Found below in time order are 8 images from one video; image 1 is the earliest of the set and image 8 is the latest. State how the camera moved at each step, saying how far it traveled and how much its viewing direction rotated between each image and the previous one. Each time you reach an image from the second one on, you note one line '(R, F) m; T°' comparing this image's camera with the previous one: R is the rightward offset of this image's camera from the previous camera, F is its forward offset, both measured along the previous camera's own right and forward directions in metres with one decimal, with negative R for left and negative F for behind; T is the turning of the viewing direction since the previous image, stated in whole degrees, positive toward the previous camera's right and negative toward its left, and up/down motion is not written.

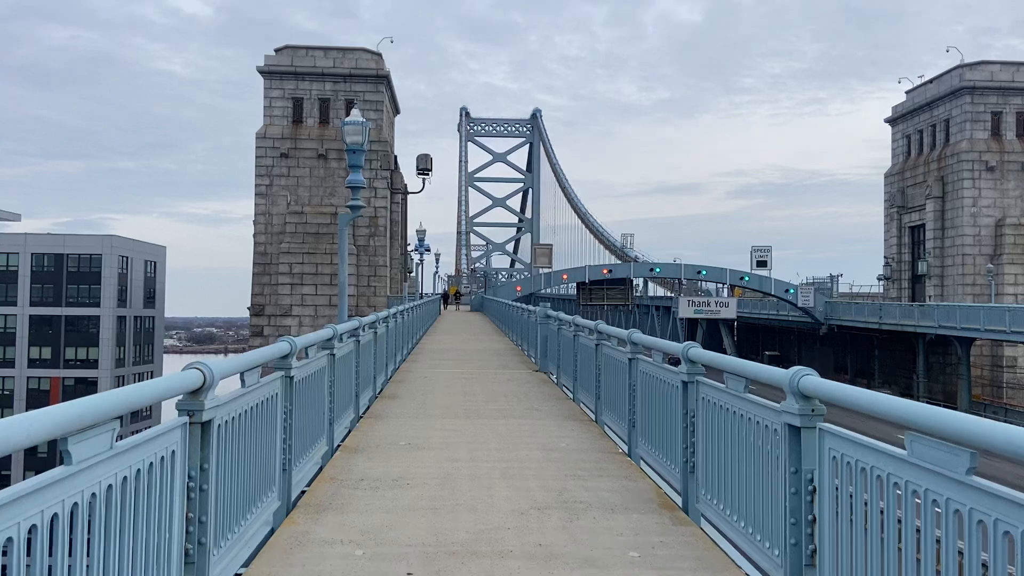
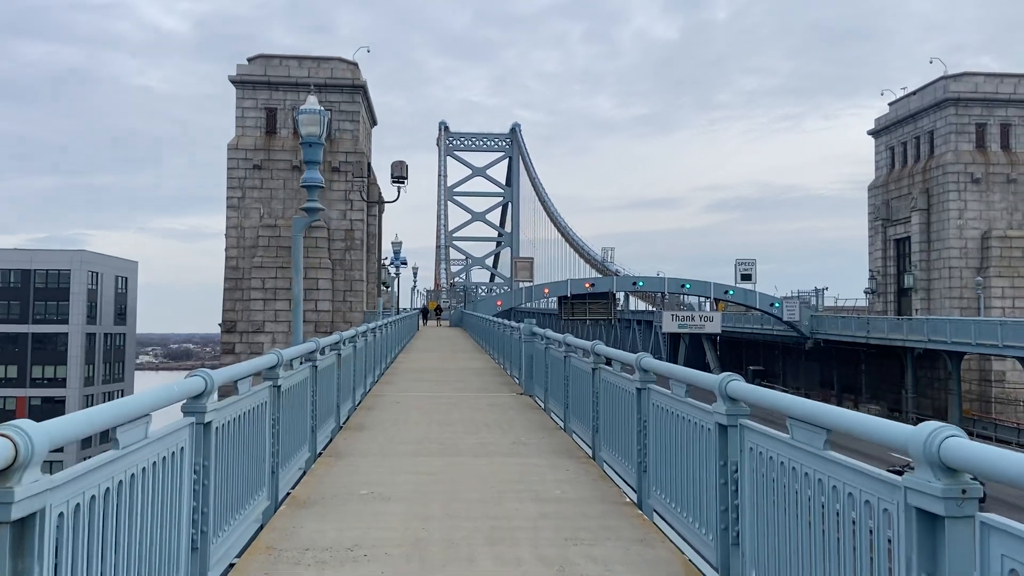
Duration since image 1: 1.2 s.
(0.0, +1.1) m; +1°
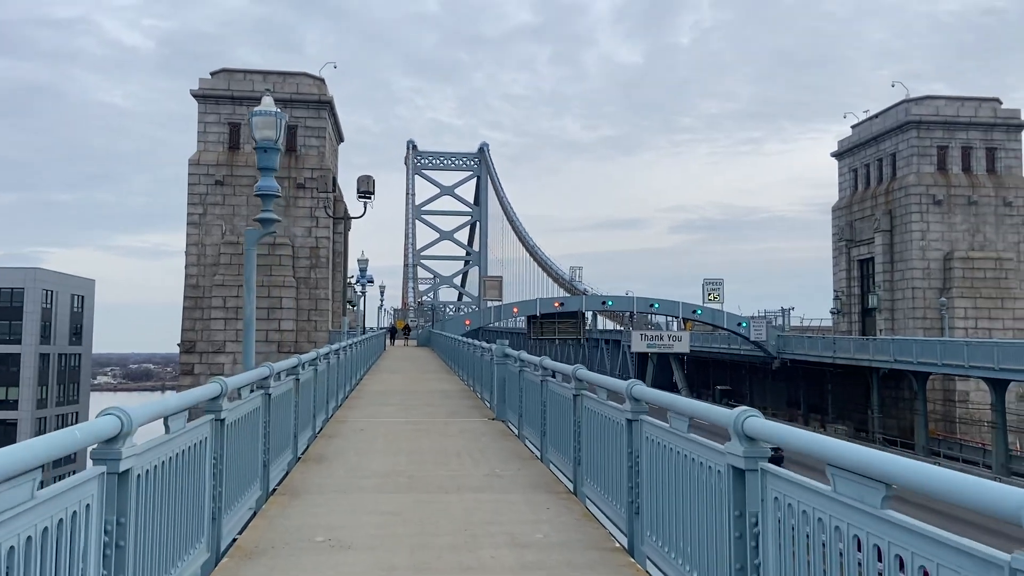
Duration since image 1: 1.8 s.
(-0.1, +0.5) m; +2°
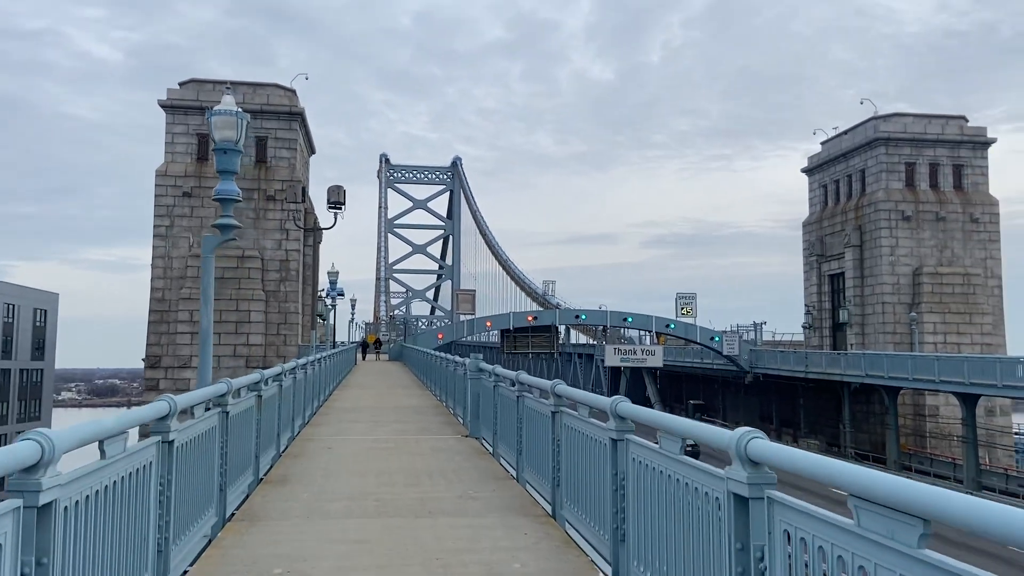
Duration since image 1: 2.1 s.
(0.0, +0.3) m; +2°
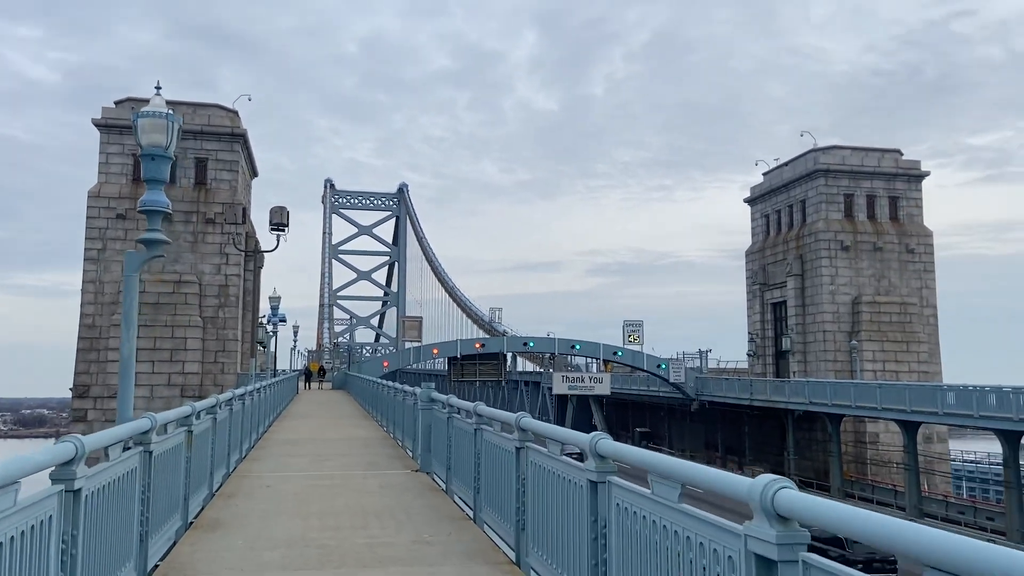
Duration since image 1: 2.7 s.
(-0.1, +0.5) m; +4°
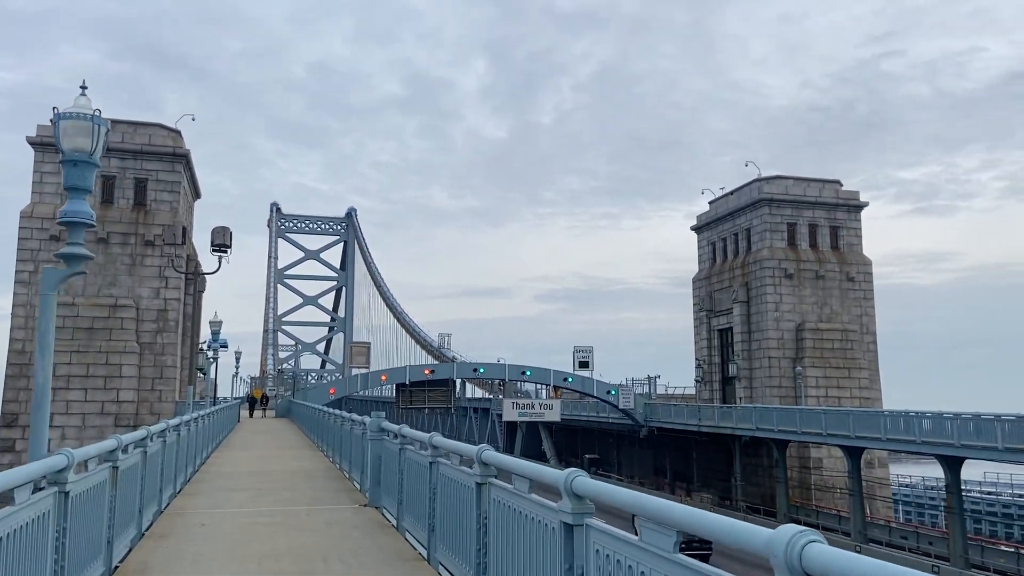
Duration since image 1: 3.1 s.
(-0.1, +0.4) m; +4°
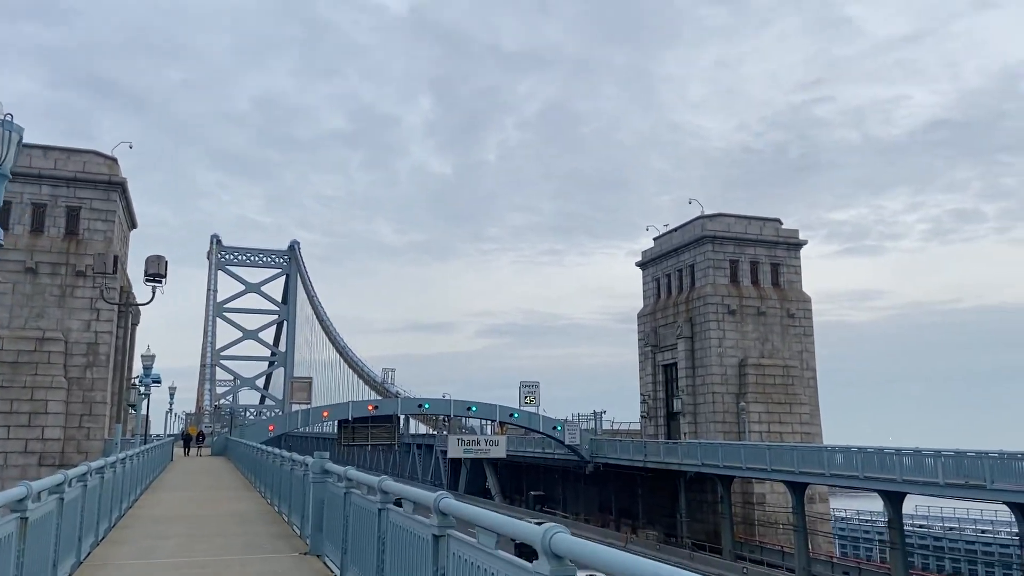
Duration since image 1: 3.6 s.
(-0.1, +0.3) m; +4°
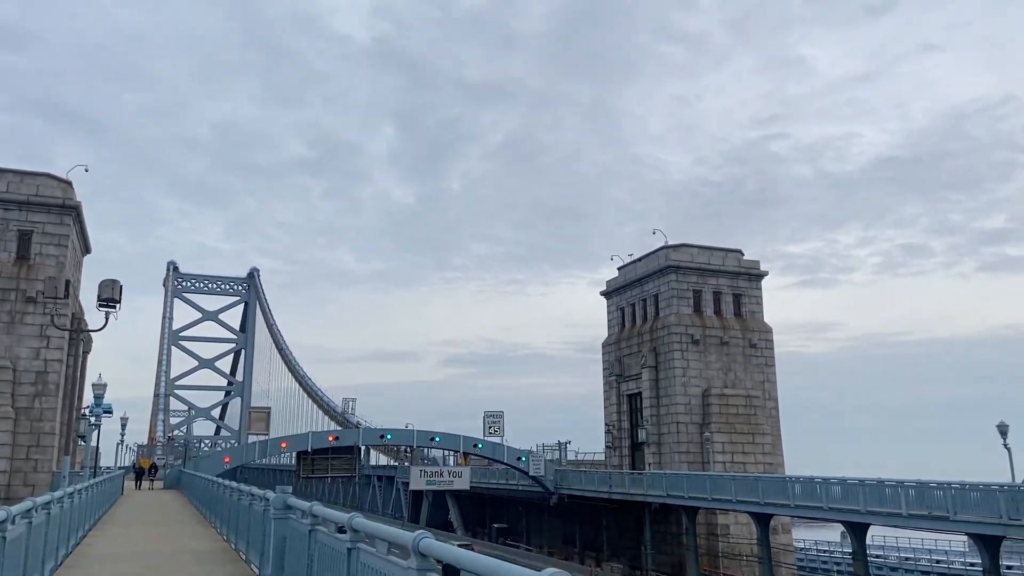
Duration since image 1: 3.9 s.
(-0.1, +0.3) m; +3°
